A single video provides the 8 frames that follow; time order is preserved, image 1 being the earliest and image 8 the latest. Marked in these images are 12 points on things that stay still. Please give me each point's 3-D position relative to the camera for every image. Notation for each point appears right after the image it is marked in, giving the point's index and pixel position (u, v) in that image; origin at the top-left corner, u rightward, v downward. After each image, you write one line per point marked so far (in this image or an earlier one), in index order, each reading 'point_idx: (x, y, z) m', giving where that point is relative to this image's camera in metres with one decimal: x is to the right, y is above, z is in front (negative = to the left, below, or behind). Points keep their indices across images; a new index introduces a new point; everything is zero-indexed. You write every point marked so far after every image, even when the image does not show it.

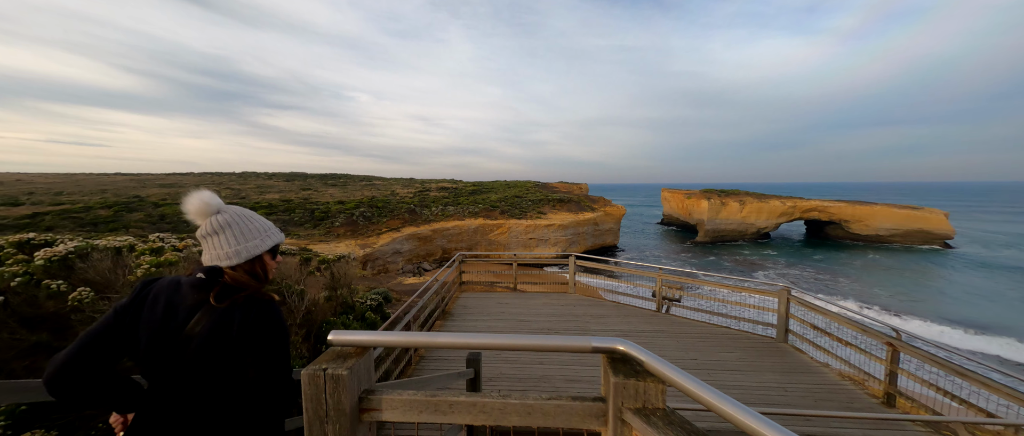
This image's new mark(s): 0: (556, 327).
0: (+0.8, -1.9, +6.1) m
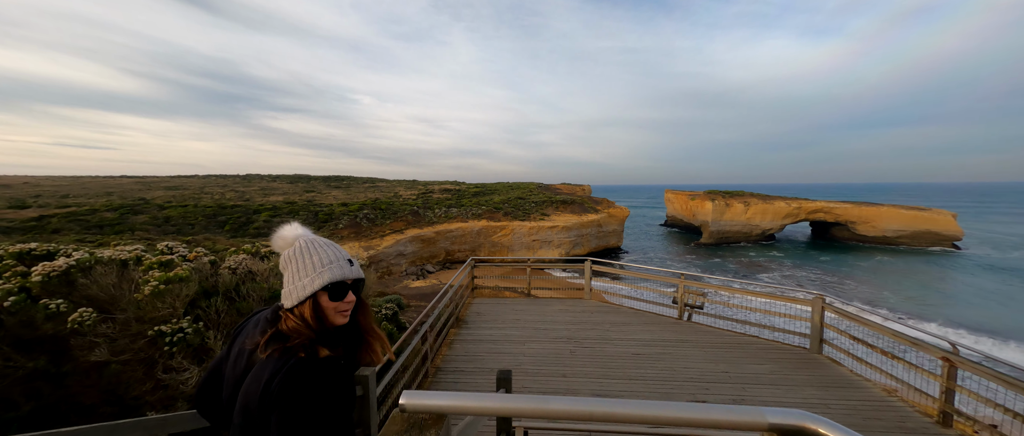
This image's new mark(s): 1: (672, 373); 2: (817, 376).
0: (+1.1, -2.0, +5.9) m
1: (+2.2, -2.1, +4.7) m
2: (+3.9, -2.1, +4.5) m
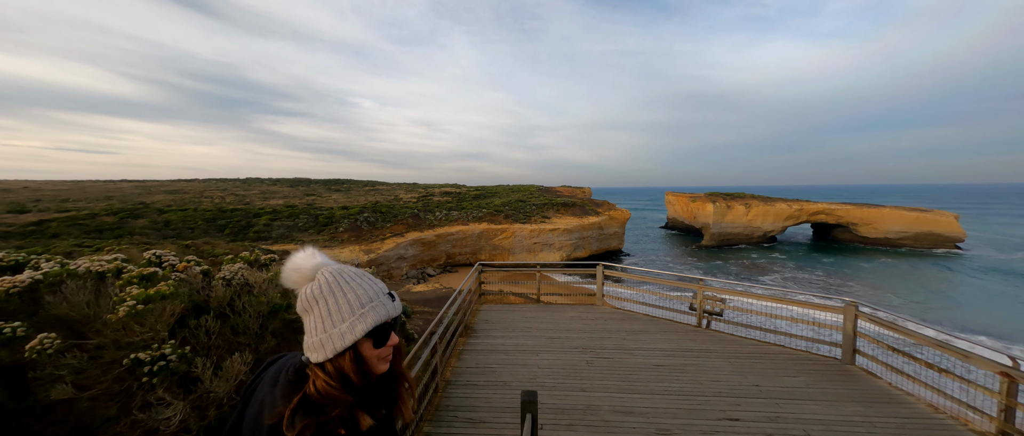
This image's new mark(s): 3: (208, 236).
0: (+1.3, -2.0, +5.6) m
1: (+2.3, -2.1, +4.4) m
2: (+4.1, -2.1, +4.2) m
3: (-15.0, -0.9, +17.2) m
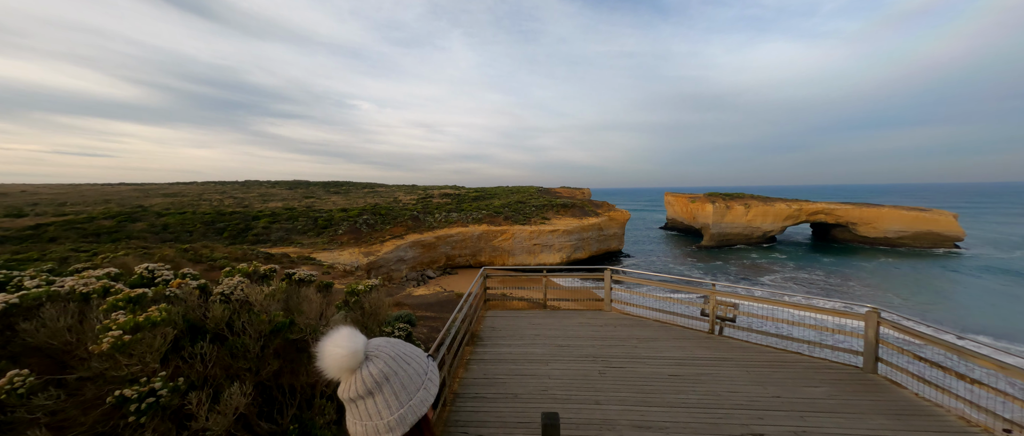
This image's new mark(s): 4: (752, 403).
0: (+1.4, -2.1, +5.4) m
1: (+2.5, -2.2, +4.2) m
2: (+4.3, -2.1, +4.0) m
3: (-14.9, -1.1, +17.0) m
4: (+2.8, -2.2, +4.1) m
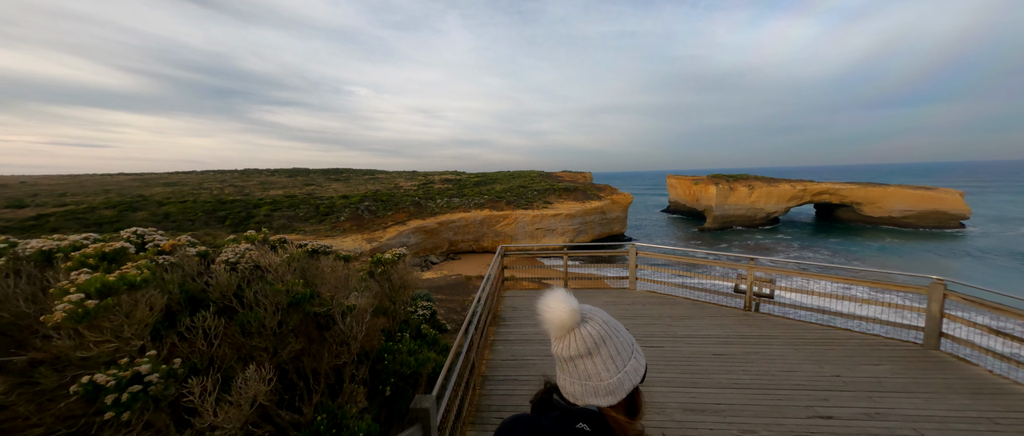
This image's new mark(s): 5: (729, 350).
0: (+1.8, -1.7, +5.1) m
1: (+2.9, -1.8, +3.8) m
2: (+4.7, -1.7, +3.7) m
3: (-14.5, -0.4, +16.7) m
4: (+3.2, -1.8, +3.7) m
5: (+2.8, -1.7, +4.5) m
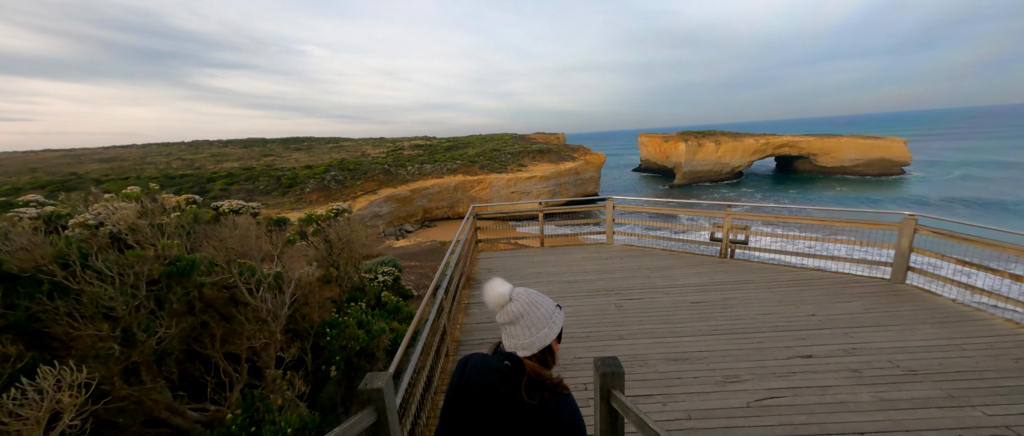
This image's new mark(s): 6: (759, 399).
0: (+1.4, -1.0, +4.9) m
1: (+2.6, -1.1, +3.8) m
2: (+4.4, -1.0, +3.7) m
3: (-15.7, +0.6, +15.2) m
4: (+2.9, -1.1, +3.7) m
5: (+2.5, -1.0, +4.4) m
6: (+1.9, -1.4, +2.7) m
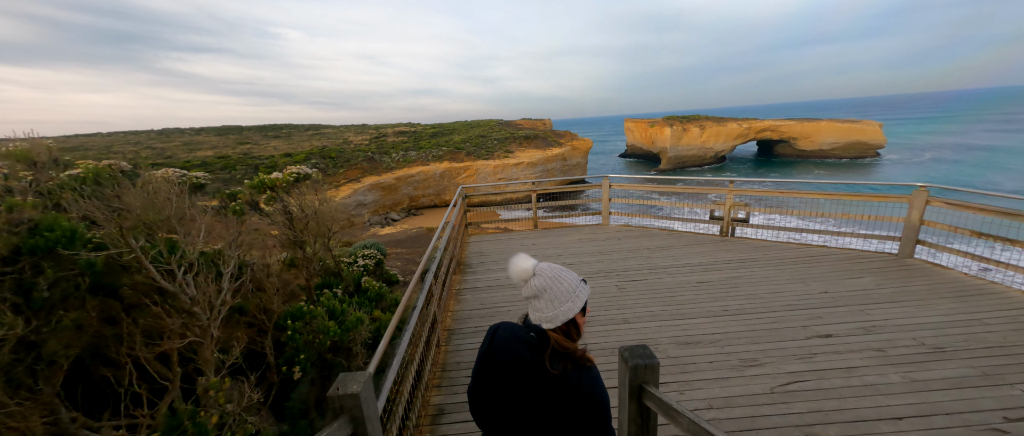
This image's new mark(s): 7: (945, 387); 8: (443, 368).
0: (+1.4, -0.7, +4.6) m
1: (+2.6, -0.9, +3.6) m
2: (+4.4, -0.7, +3.6) m
3: (-16.2, +1.0, +14.2) m
4: (+2.9, -0.9, +3.5) m
5: (+2.4, -0.7, +4.2) m
6: (+1.9, -1.2, +2.5) m
7: (+2.9, -1.1, +2.4) m
8: (-0.6, -1.3, +3.0) m
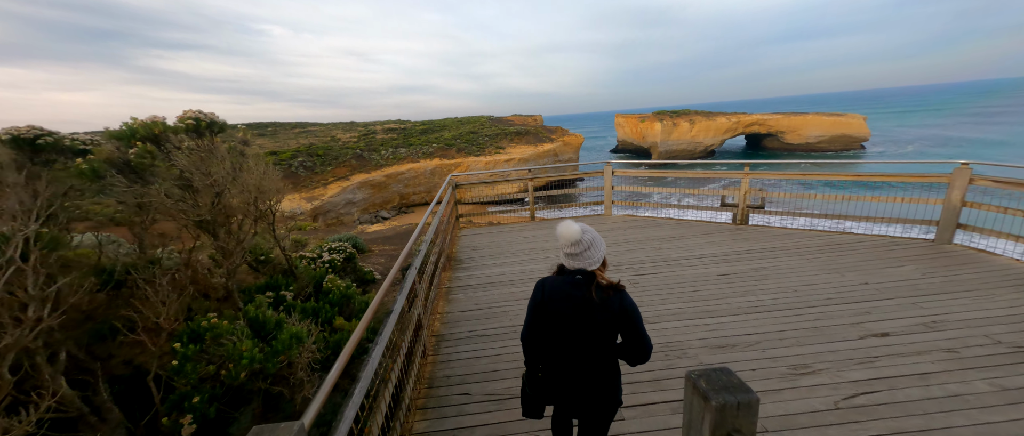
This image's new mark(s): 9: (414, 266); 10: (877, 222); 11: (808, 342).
0: (+1.3, -0.5, +4.2) m
1: (+2.6, -0.7, +3.1) m
2: (+4.3, -0.5, +3.2) m
3: (-16.5, +1.0, +13.3) m
4: (+2.9, -0.7, +3.1) m
5: (+2.4, -0.5, +3.7) m
6: (+2.0, -1.0, +2.0) m
7: (+3.0, -1.0, +1.9) m
8: (-0.6, -1.2, +2.5) m
9: (-0.8, -0.4, +2.9) m
10: (+4.5, -0.1, +4.3) m
11: (+2.1, -0.9, +2.5) m
